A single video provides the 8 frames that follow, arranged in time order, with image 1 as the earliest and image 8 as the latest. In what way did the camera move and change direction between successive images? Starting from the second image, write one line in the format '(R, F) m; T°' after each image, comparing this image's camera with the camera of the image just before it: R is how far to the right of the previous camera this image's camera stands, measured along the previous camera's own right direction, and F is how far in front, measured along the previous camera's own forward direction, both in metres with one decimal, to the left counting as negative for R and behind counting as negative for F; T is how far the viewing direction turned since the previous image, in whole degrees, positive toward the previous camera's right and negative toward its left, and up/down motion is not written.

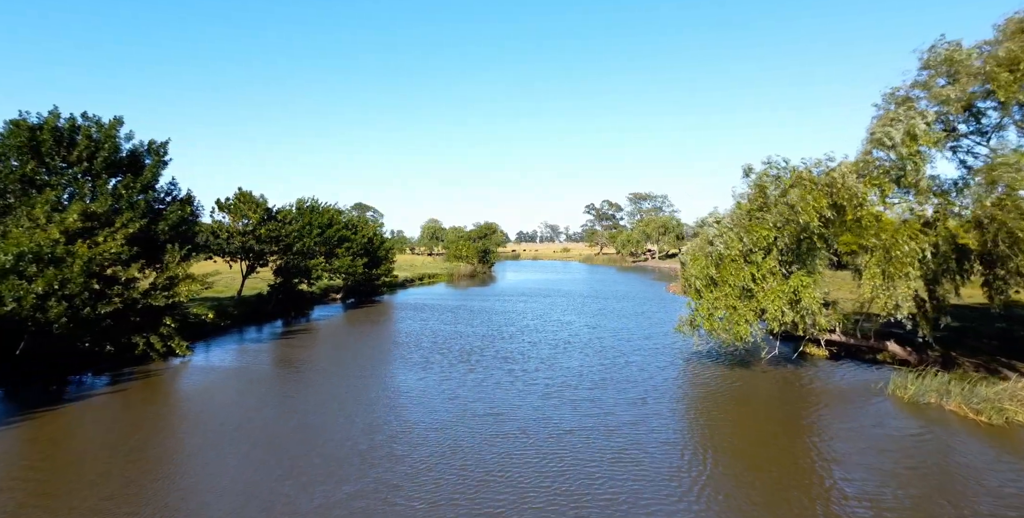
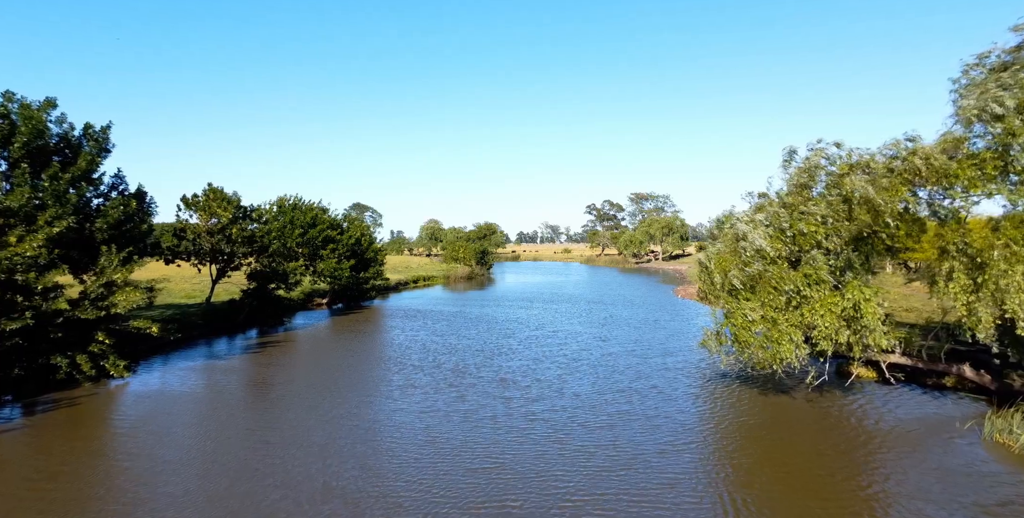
(+0.1, +4.3) m; 0°
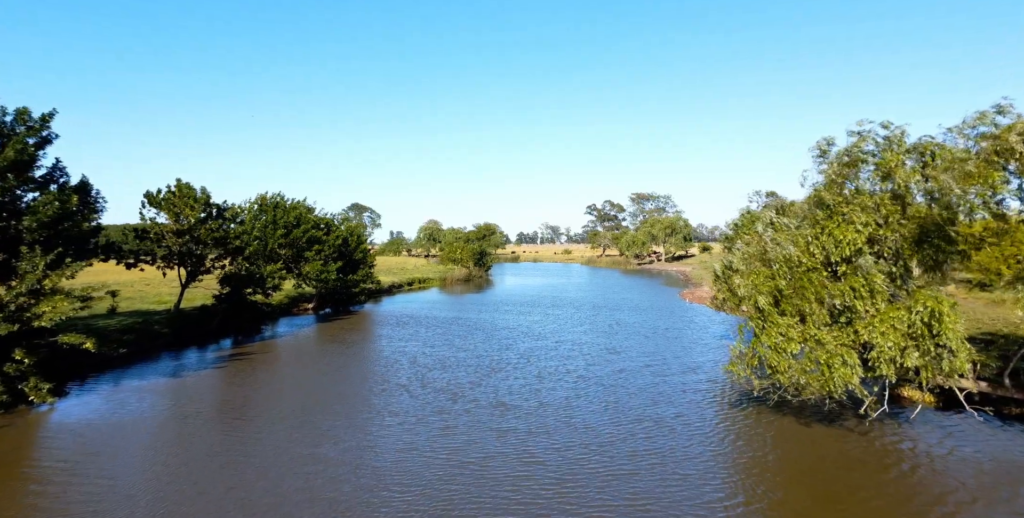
(+0.1, +3.6) m; 0°
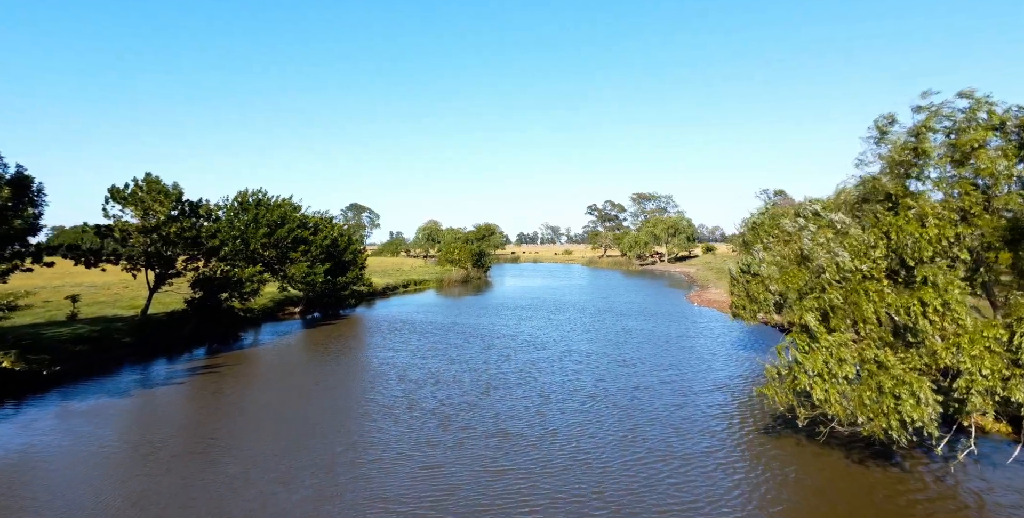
(0.0, +3.2) m; 0°
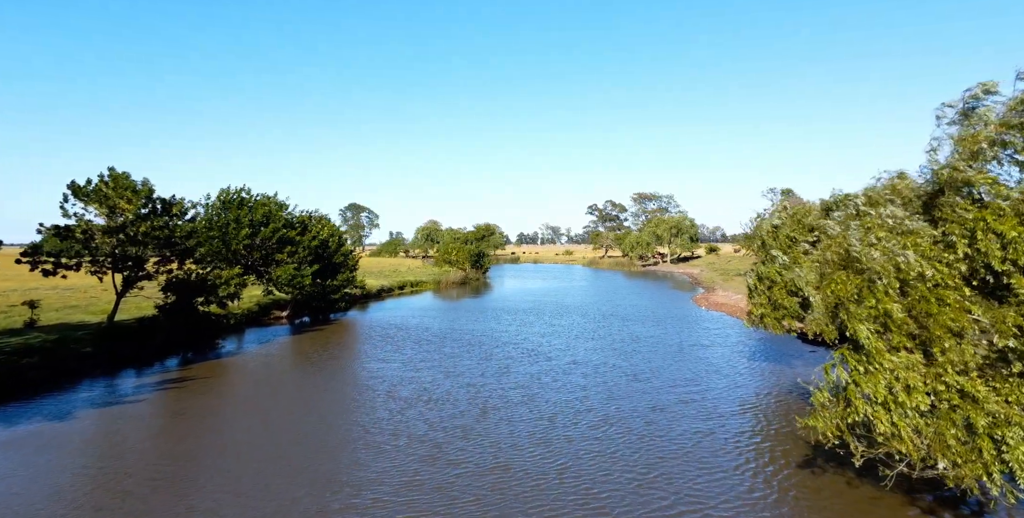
(0.0, +2.8) m; 0°
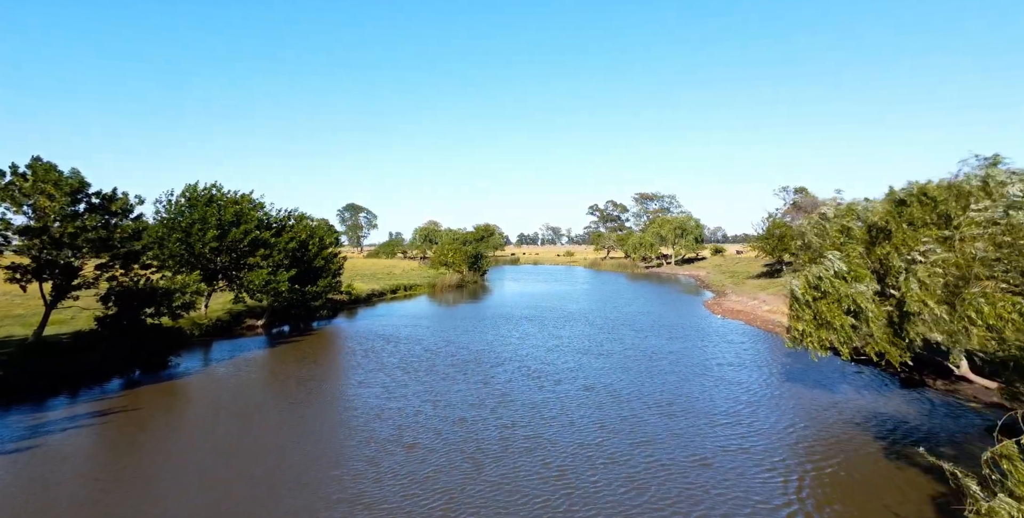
(0.0, +4.6) m; 0°
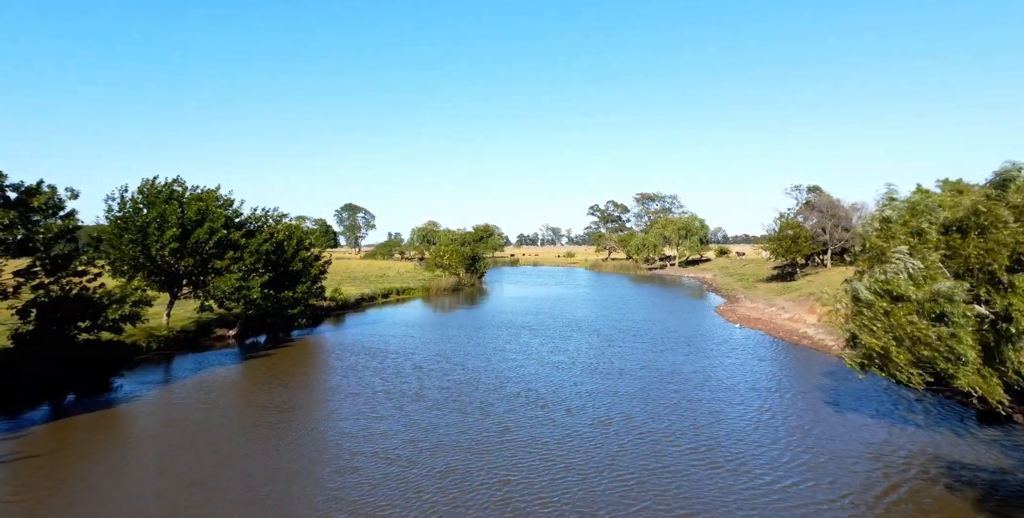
(0.0, +4.3) m; 0°
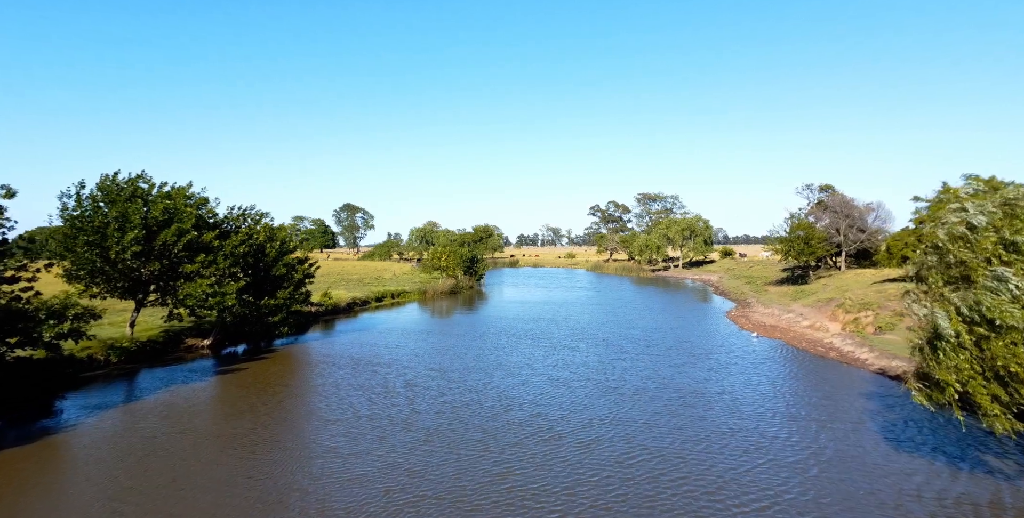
(-0.1, +3.4) m; 0°
